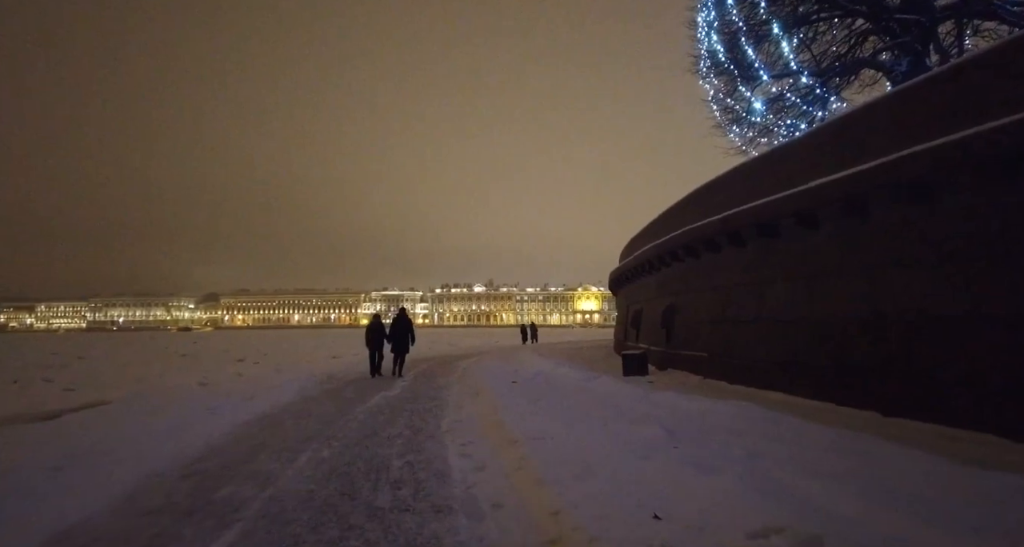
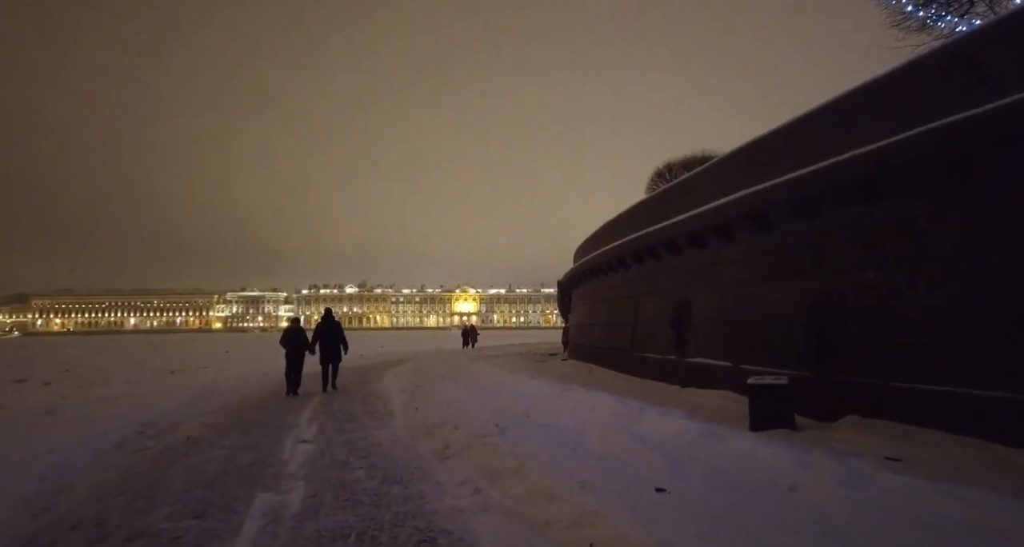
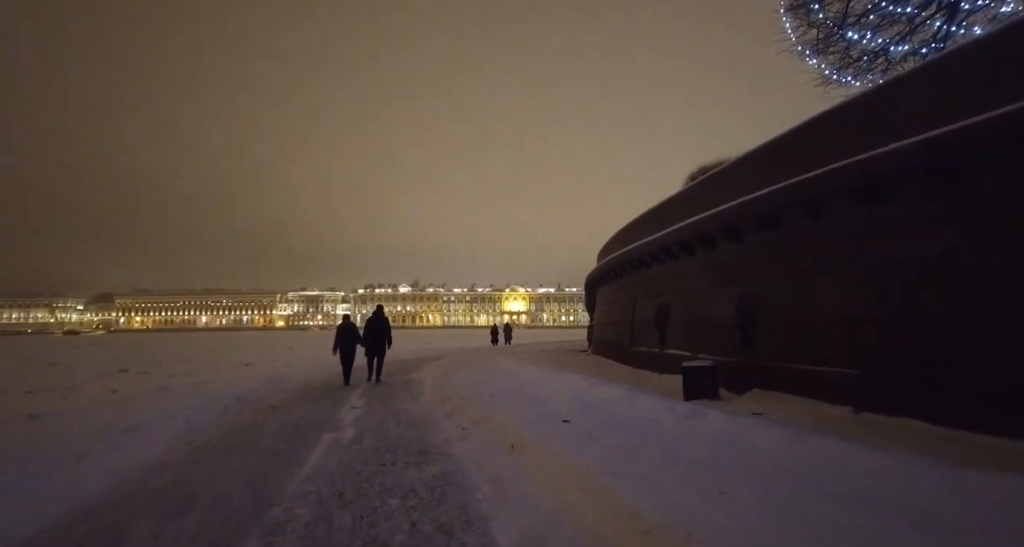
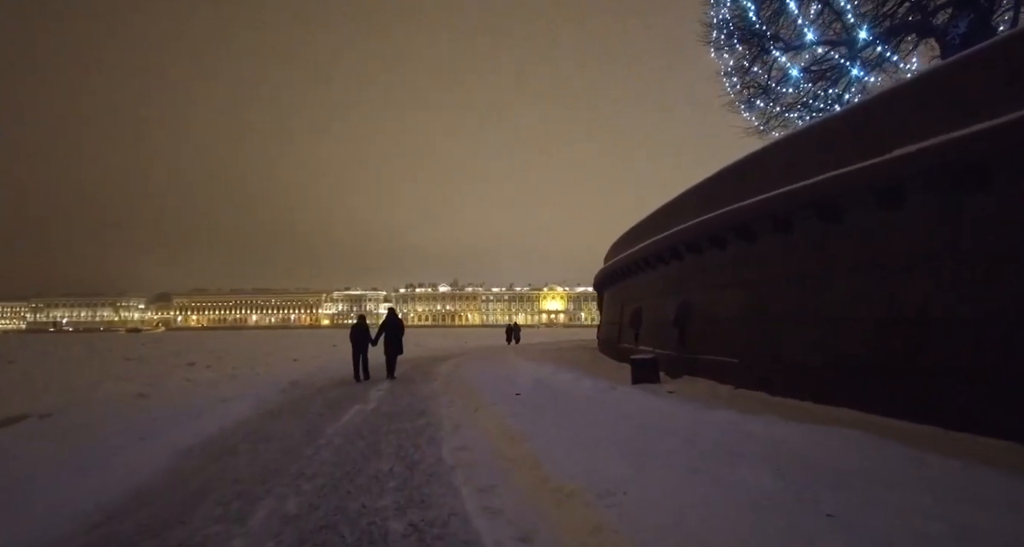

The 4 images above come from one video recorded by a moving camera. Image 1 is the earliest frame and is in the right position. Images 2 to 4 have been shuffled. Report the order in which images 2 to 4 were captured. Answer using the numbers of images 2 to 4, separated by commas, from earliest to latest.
4, 3, 2
